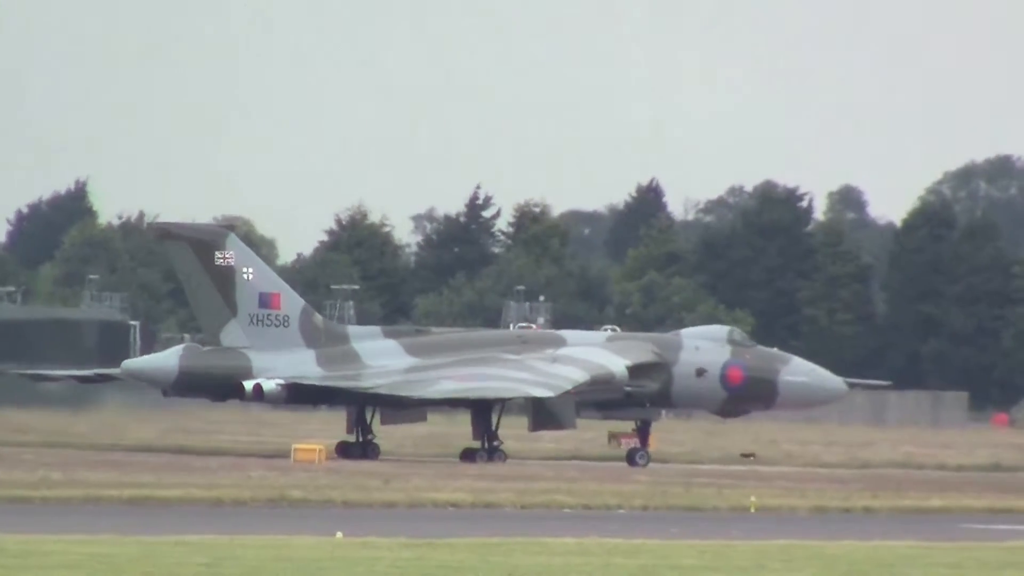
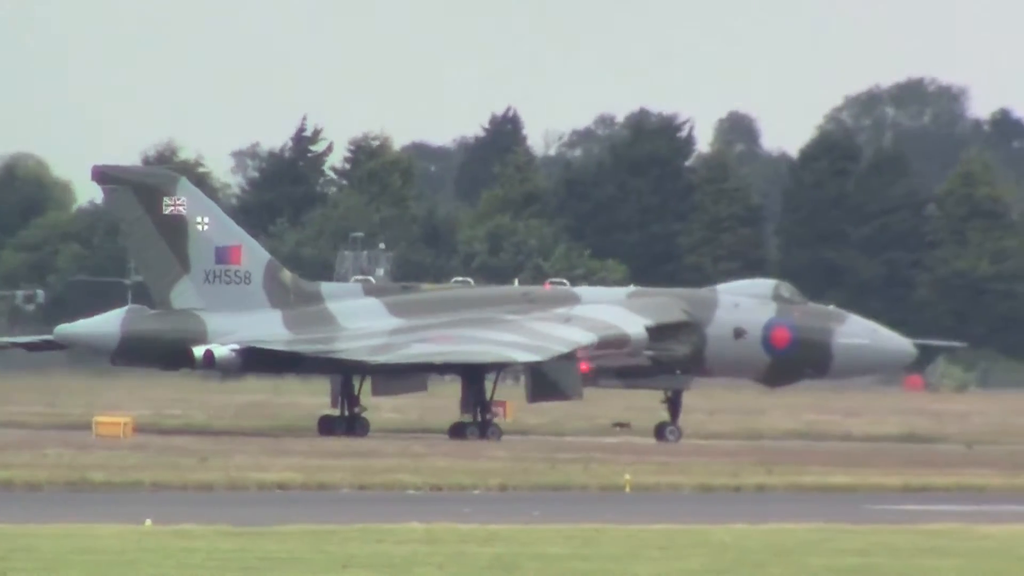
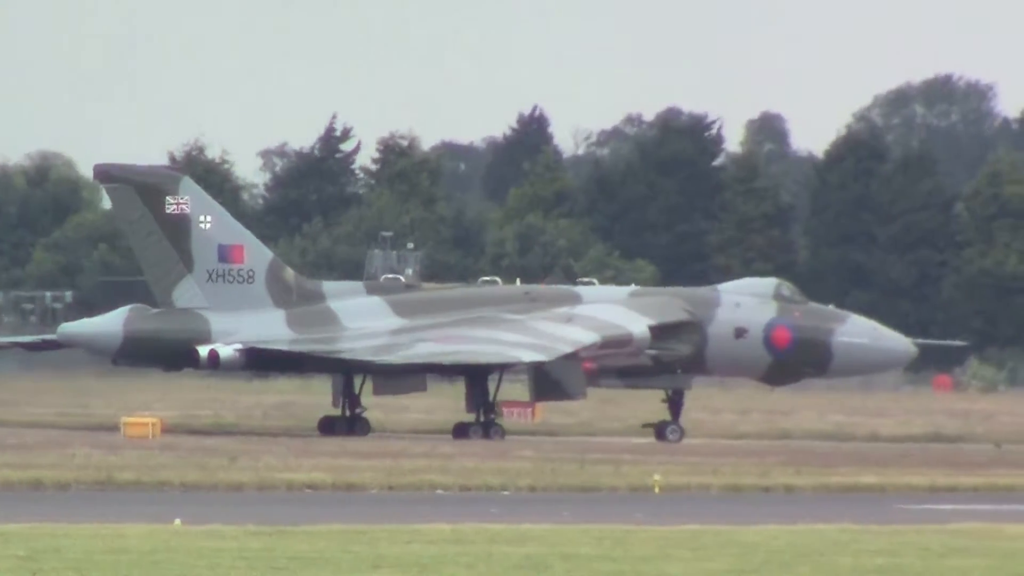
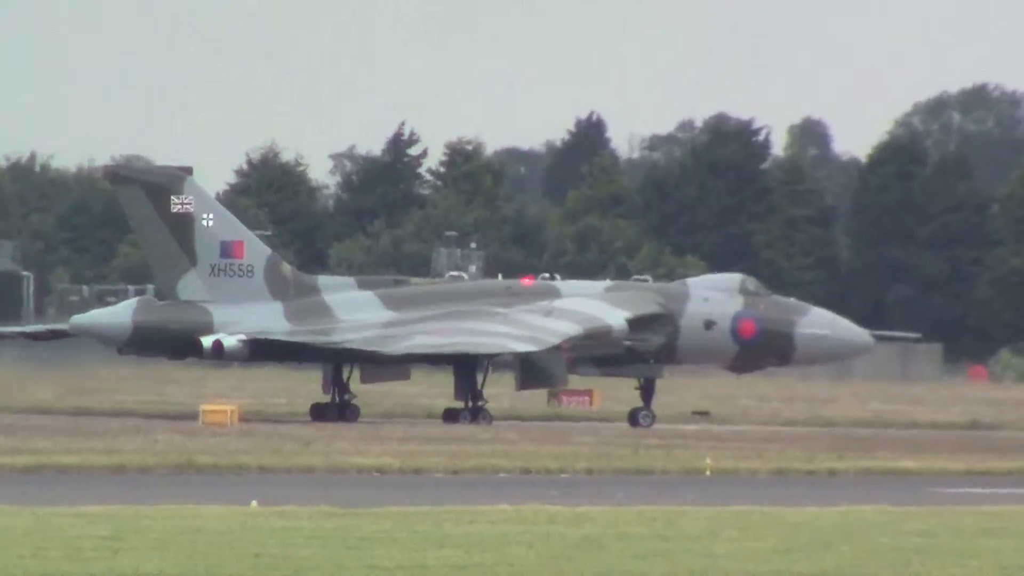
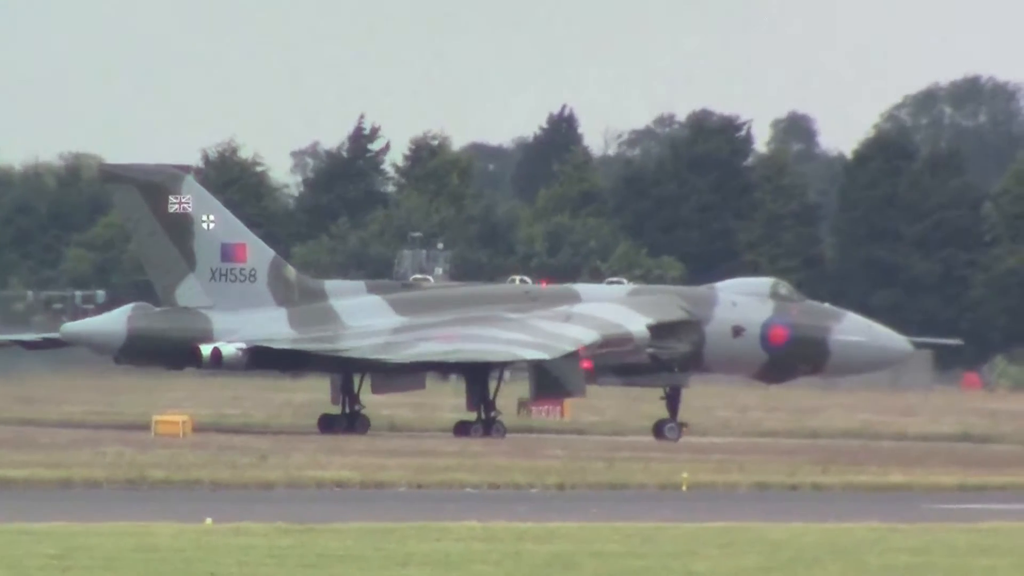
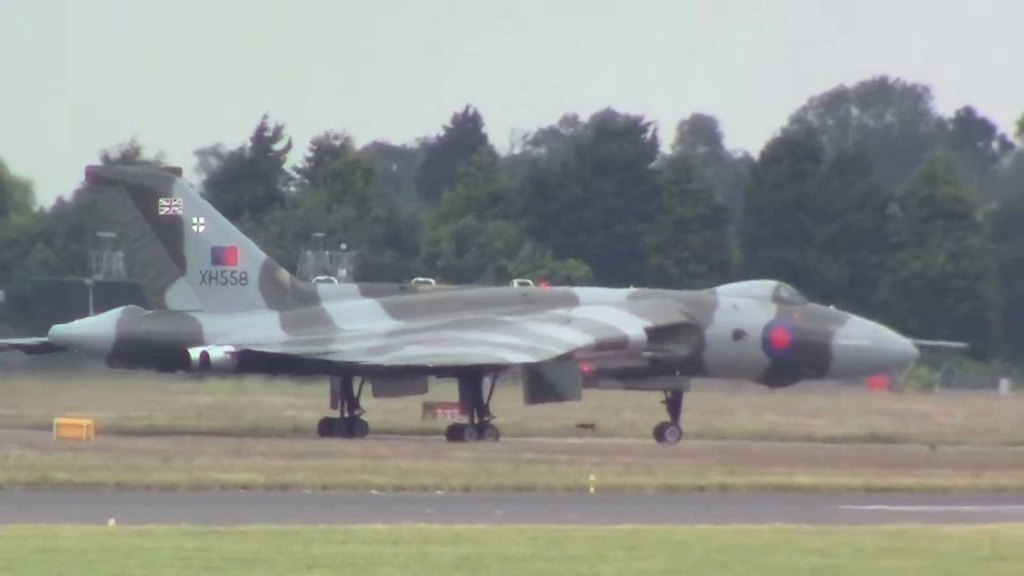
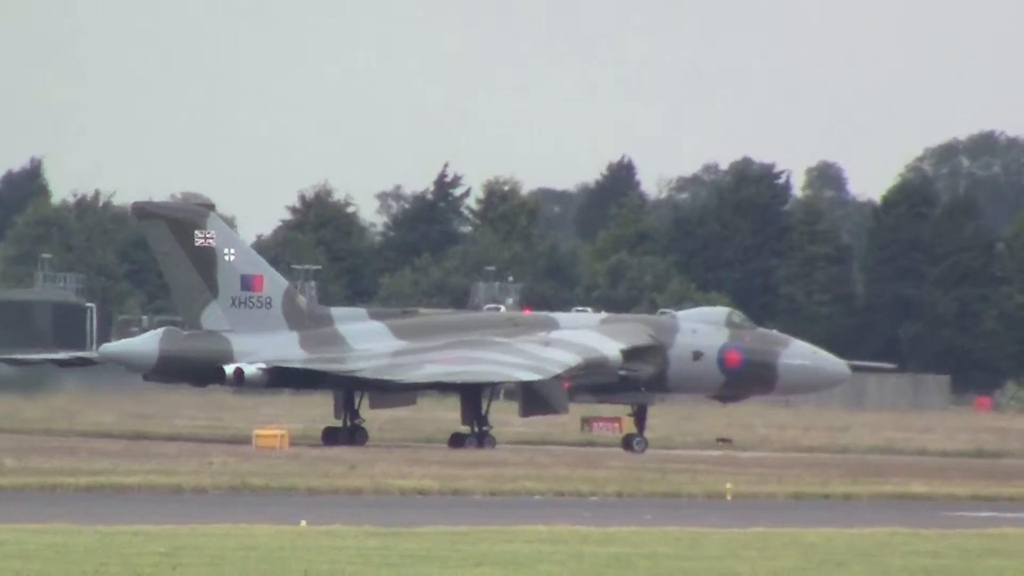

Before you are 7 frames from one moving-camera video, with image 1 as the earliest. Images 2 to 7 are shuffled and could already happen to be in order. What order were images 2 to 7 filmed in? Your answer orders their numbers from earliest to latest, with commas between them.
7, 4, 5, 3, 2, 6
